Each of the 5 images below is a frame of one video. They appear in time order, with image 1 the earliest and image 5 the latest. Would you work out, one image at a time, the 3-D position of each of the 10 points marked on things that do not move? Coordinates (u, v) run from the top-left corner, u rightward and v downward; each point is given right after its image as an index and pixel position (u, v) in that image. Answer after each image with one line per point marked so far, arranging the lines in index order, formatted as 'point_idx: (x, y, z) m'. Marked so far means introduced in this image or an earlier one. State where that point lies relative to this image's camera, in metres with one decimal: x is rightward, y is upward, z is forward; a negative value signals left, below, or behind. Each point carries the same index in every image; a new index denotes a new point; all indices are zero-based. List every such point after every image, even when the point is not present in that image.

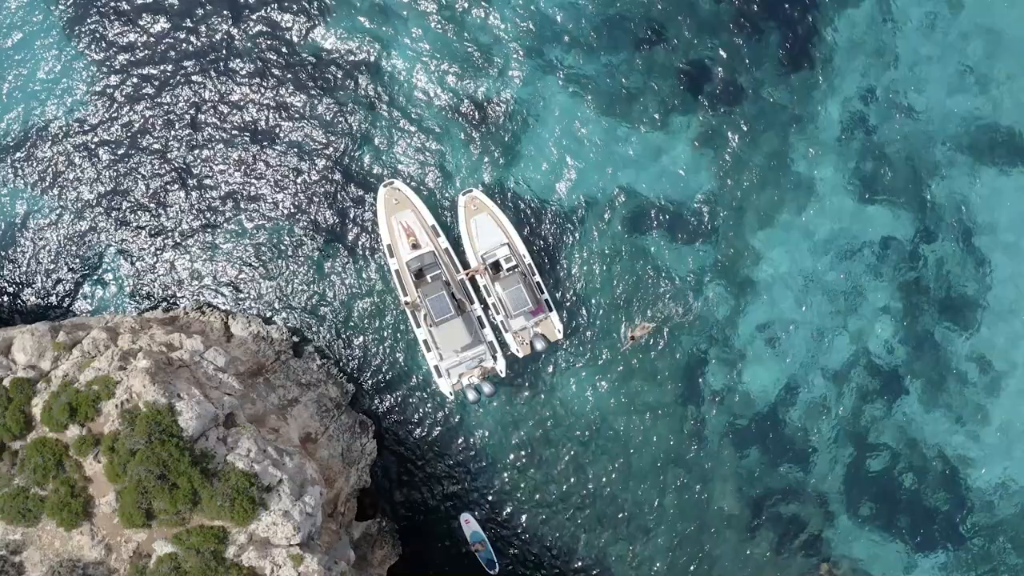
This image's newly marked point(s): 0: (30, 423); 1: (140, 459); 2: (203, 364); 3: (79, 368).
0: (-12.1, -3.4, +17.8) m
1: (-8.8, -4.0, +16.9) m
2: (-8.6, -2.1, +20.0) m
3: (-11.3, -2.1, +18.5) m
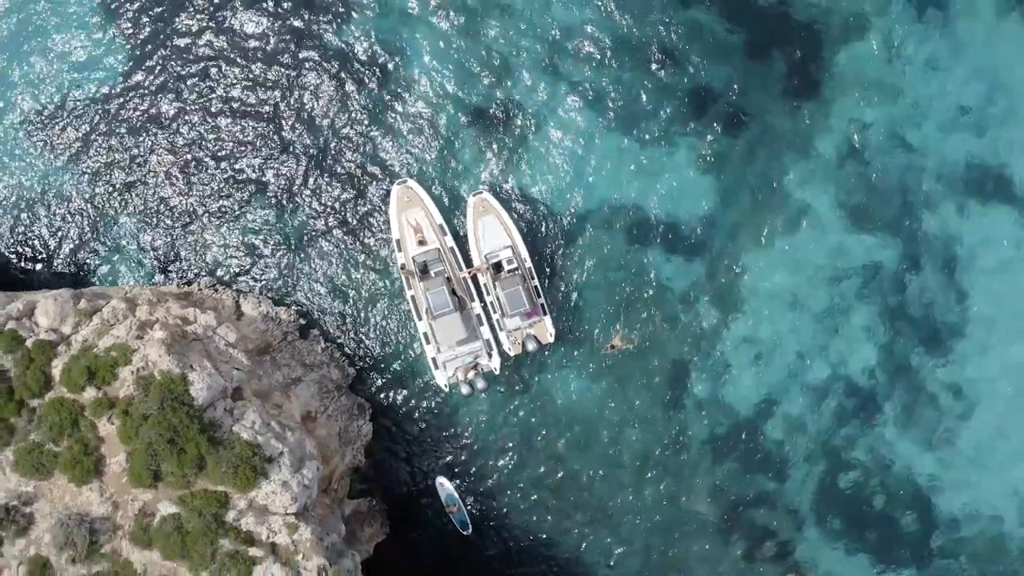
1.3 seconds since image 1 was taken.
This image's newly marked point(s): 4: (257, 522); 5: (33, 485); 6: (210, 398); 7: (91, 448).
0: (-12.3, -2.5, +18.9) m
1: (-9.1, -3.4, +17.9) m
2: (-8.8, -1.5, +21.0) m
3: (-11.4, -1.3, +19.6) m
4: (-6.6, -6.1, +18.5) m
5: (-12.6, -5.1, +18.7) m
6: (-7.9, -2.9, +18.8) m
7: (-10.9, -4.1, +18.4) m
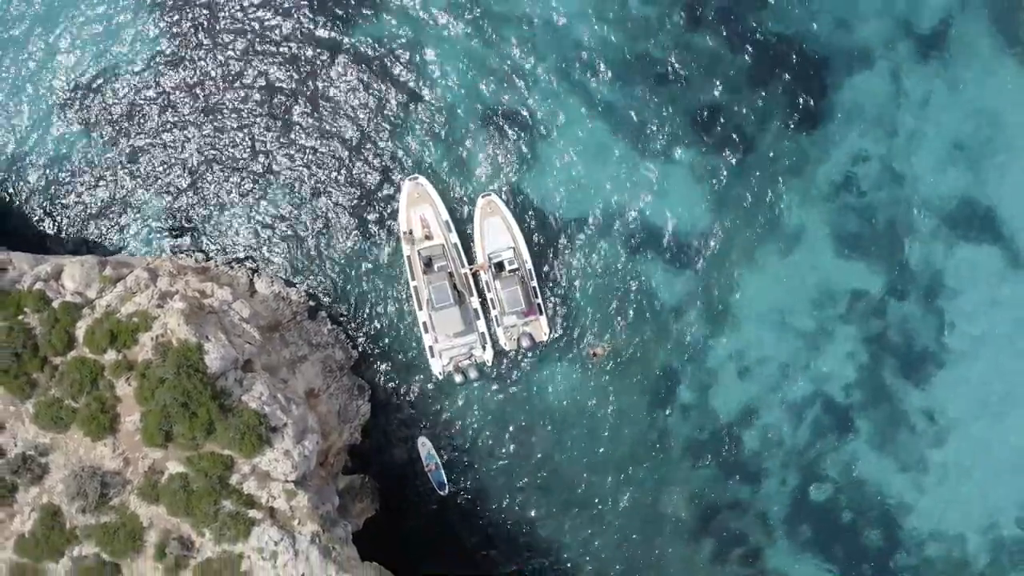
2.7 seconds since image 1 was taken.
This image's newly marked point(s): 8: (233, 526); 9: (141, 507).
0: (-12.5, -1.5, +20.1) m
1: (-9.3, -2.7, +19.1) m
2: (-8.9, -0.8, +22.2) m
3: (-11.5, -0.4, +20.8) m
4: (-7.0, -5.5, +19.7) m
5: (-12.9, -4.1, +19.9) m
6: (-8.1, -2.2, +20.0) m
7: (-11.1, -3.2, +19.6) m
8: (-7.5, -6.4, +19.1) m
9: (-10.1, -6.0, +19.4) m
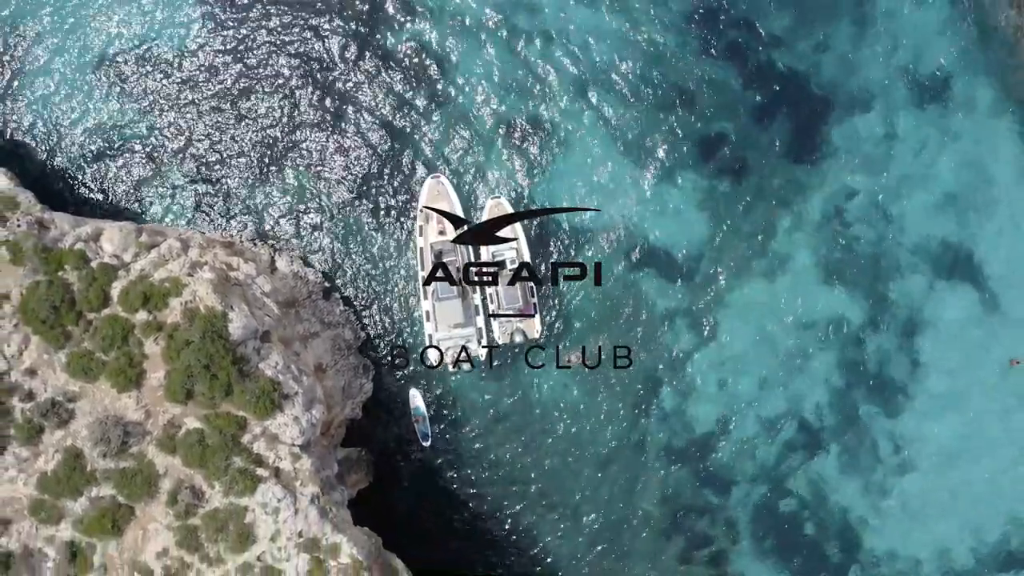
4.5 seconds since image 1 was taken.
0: (-12.5, -0.4, +21.8) m
1: (-9.4, -1.8, +20.8) m
2: (-8.8, 0.0, +23.9) m
3: (-11.4, +0.7, +22.5) m
4: (-7.4, -4.8, +21.4) m
5: (-13.2, -2.9, +21.6) m
6: (-8.2, -1.4, +21.7) m
7: (-11.3, -2.2, +21.3) m
8: (-8.0, -5.7, +20.8) m
9: (-10.6, -5.0, +21.1) m
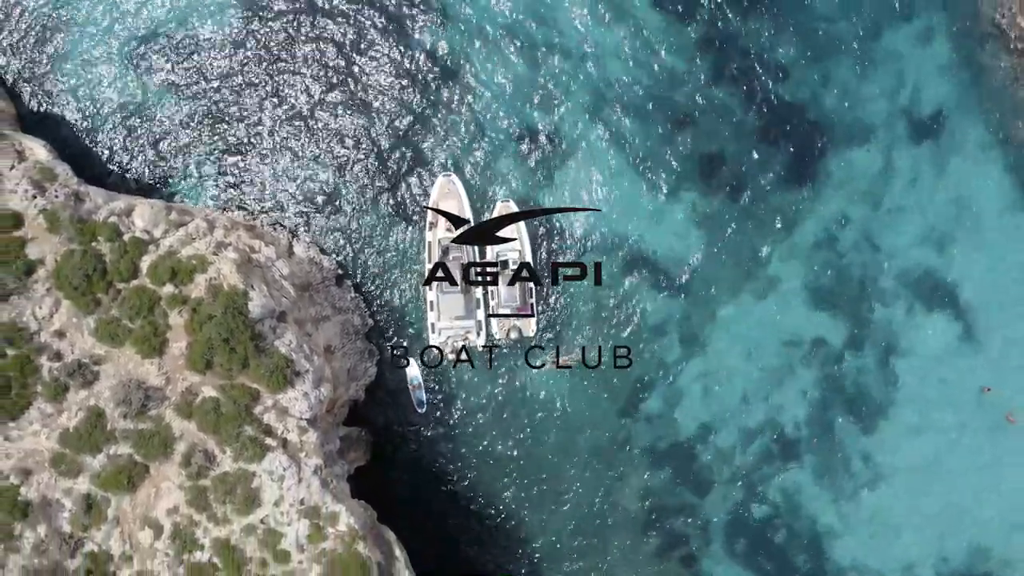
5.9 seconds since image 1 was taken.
0: (-12.4, +0.5, +23.3) m
1: (-9.4, -1.1, +22.4) m
2: (-8.7, +0.7, +25.5) m
3: (-11.2, +1.5, +24.0) m
4: (-7.6, -4.3, +22.9) m
5: (-13.3, -2.0, +23.1) m
6: (-8.2, -0.8, +23.2) m
7: (-11.3, -1.4, +22.8) m
8: (-8.3, -5.1, +22.4) m
9: (-10.8, -4.2, +22.7) m
